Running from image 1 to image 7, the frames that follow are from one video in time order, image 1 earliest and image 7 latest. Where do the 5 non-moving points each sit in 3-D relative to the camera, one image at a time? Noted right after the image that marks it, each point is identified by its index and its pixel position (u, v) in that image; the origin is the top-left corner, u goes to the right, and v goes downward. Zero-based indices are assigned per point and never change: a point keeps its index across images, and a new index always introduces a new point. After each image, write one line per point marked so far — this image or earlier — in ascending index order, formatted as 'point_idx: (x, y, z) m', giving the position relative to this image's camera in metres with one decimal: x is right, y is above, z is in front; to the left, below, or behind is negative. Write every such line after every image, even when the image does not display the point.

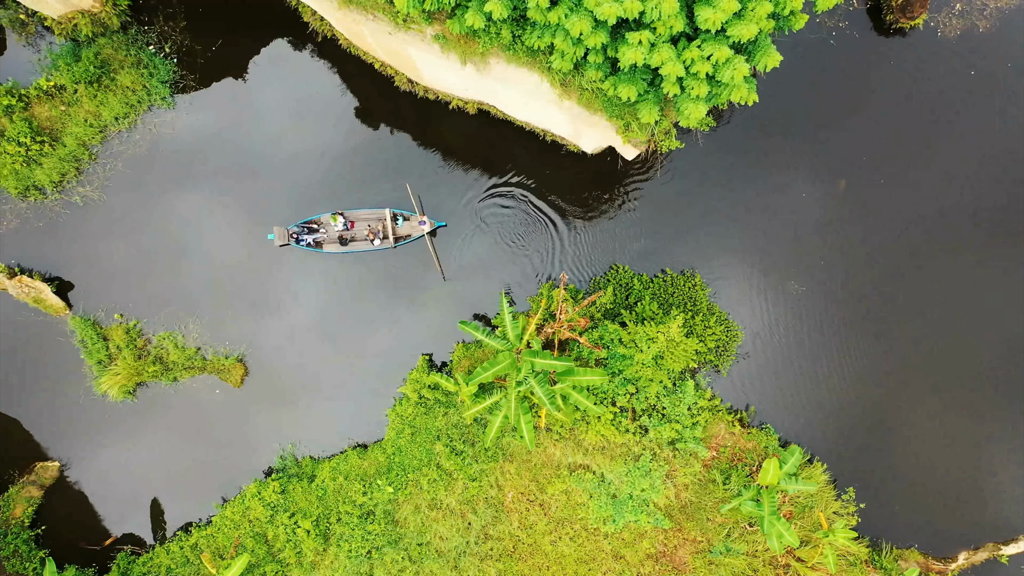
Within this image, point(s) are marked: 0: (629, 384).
0: (+2.9, -2.3, +12.2) m
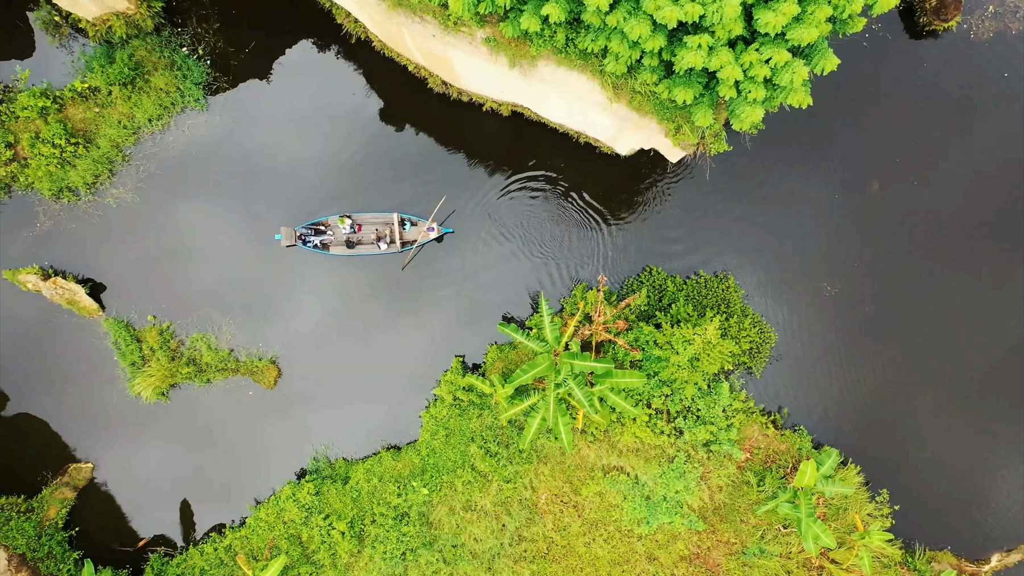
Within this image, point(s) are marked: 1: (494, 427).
0: (+3.7, -2.4, +12.2) m
1: (-0.4, -3.5, +12.7) m
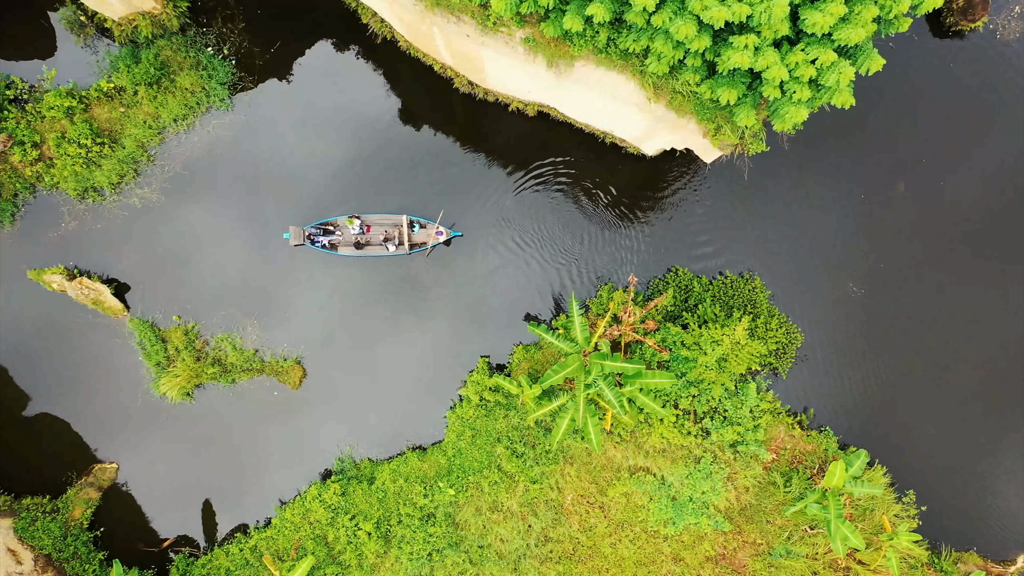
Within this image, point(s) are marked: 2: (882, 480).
0: (+4.4, -2.4, +12.2) m
1: (+0.2, -3.5, +12.6) m
2: (+9.1, -4.7, +12.4) m
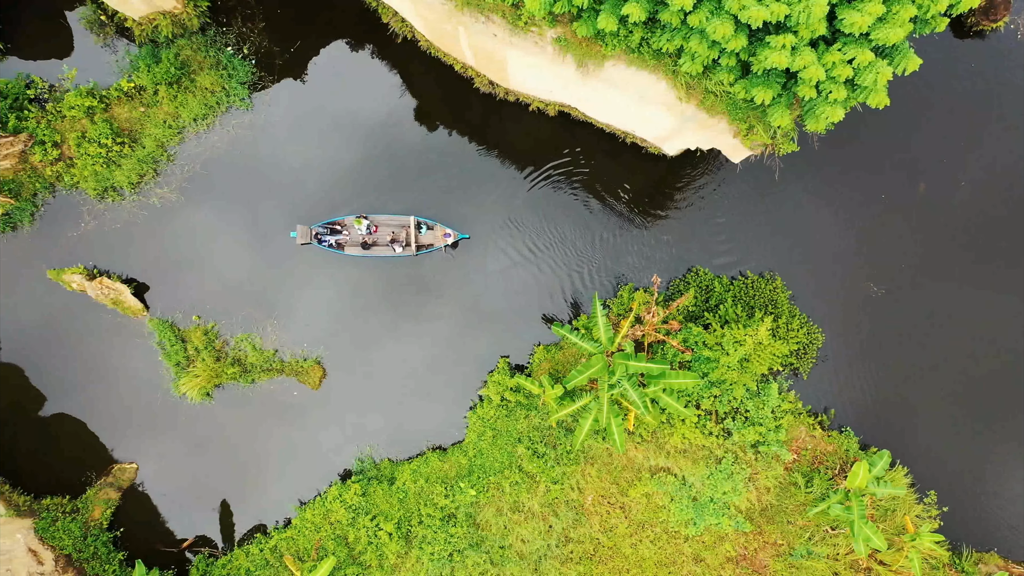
0: (+4.9, -2.4, +12.2) m
1: (+0.7, -3.5, +12.6) m
2: (+9.6, -4.7, +12.3) m
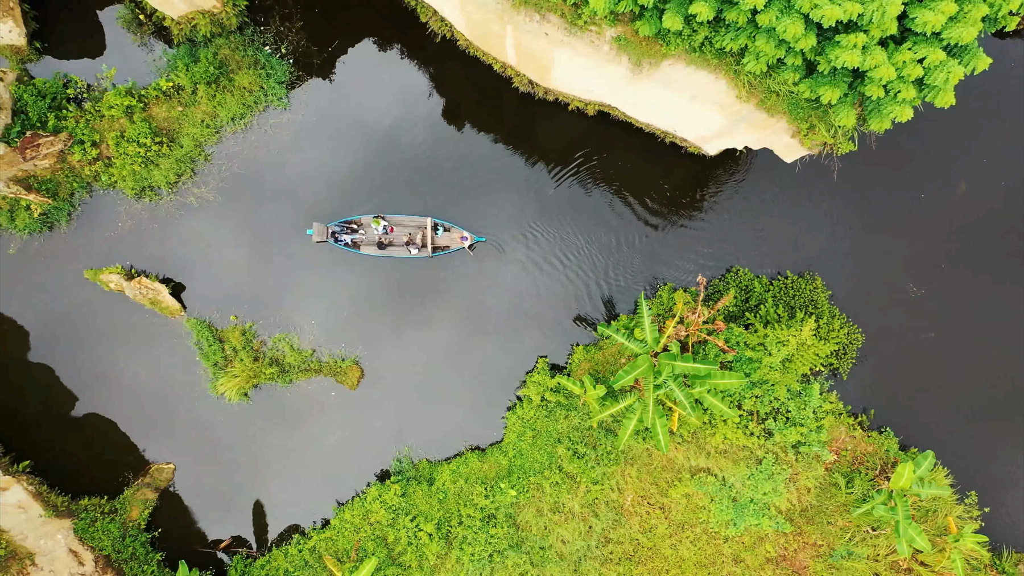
0: (+5.9, -2.4, +12.2) m
1: (+1.7, -3.5, +12.6) m
2: (+10.6, -4.7, +12.3) m
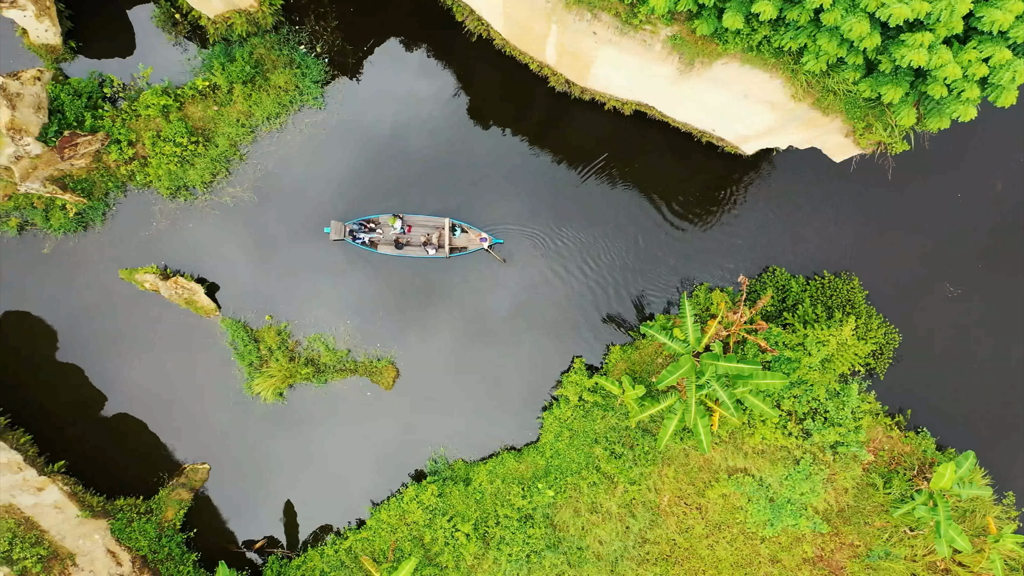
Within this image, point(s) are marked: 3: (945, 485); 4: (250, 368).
0: (+6.8, -2.4, +12.1) m
1: (+2.6, -3.5, +12.6) m
2: (+11.5, -4.7, +12.3) m
3: (+9.6, -4.3, +11.0) m
4: (-6.8, -2.1, +12.9) m
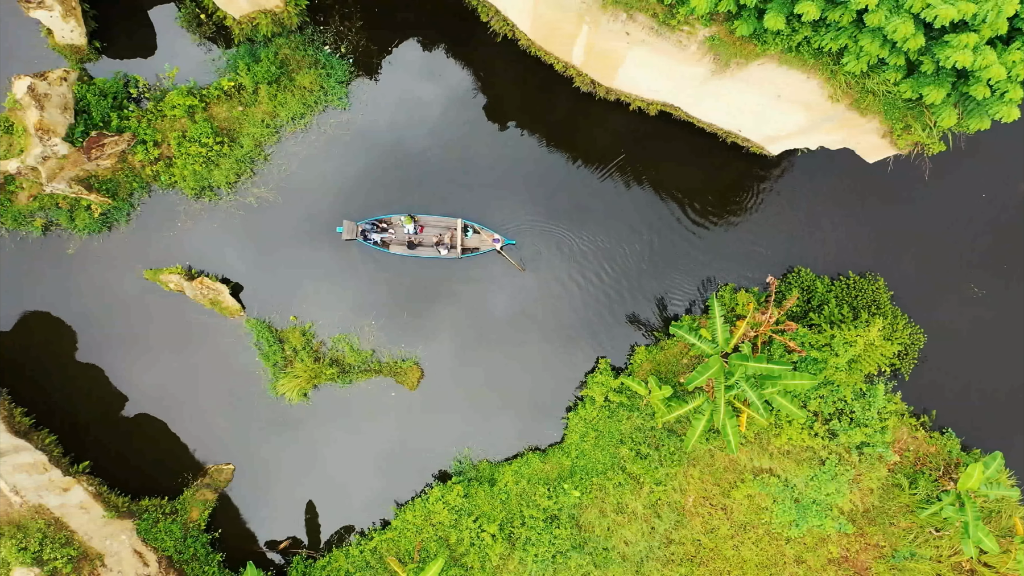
0: (+7.4, -2.4, +12.1) m
1: (+3.3, -3.5, +12.6) m
2: (+12.2, -4.7, +12.3) m
3: (+10.2, -4.4, +11.0) m
4: (-6.1, -2.1, +12.9) m
